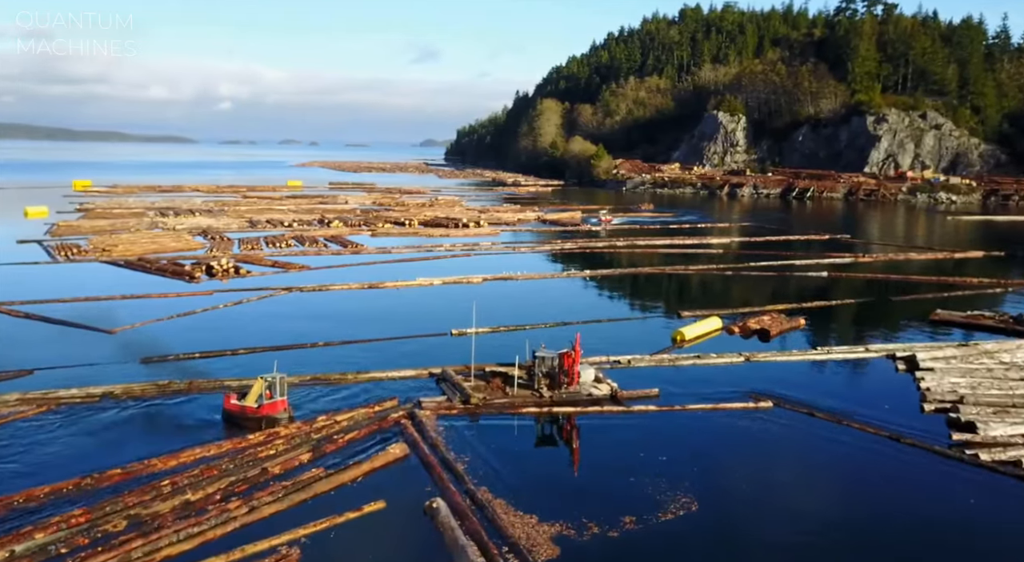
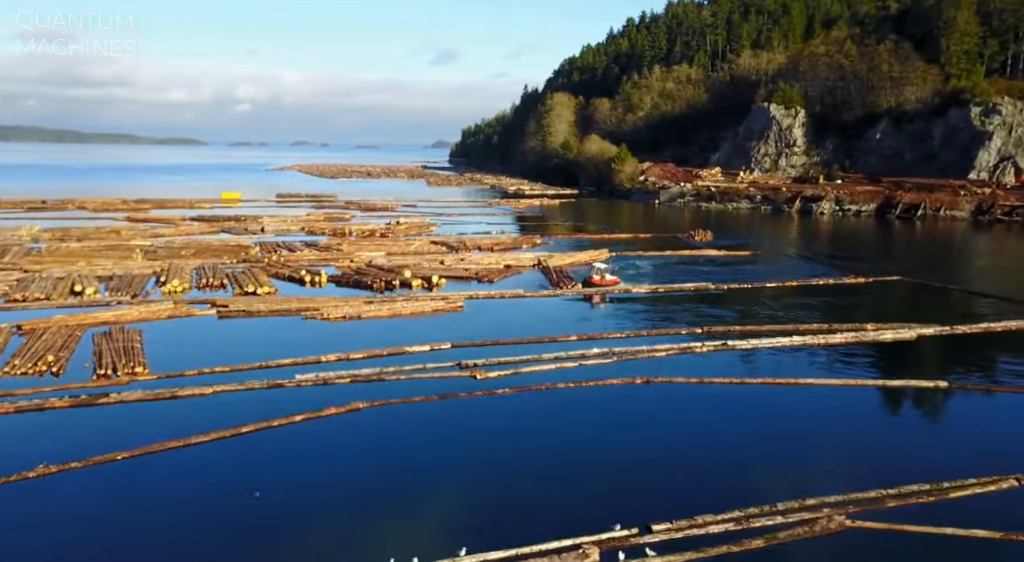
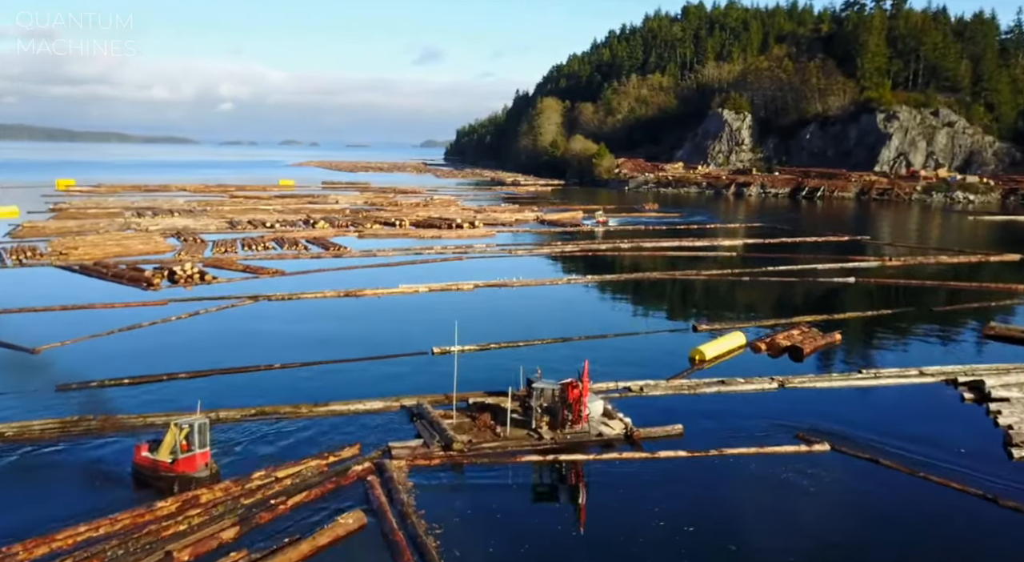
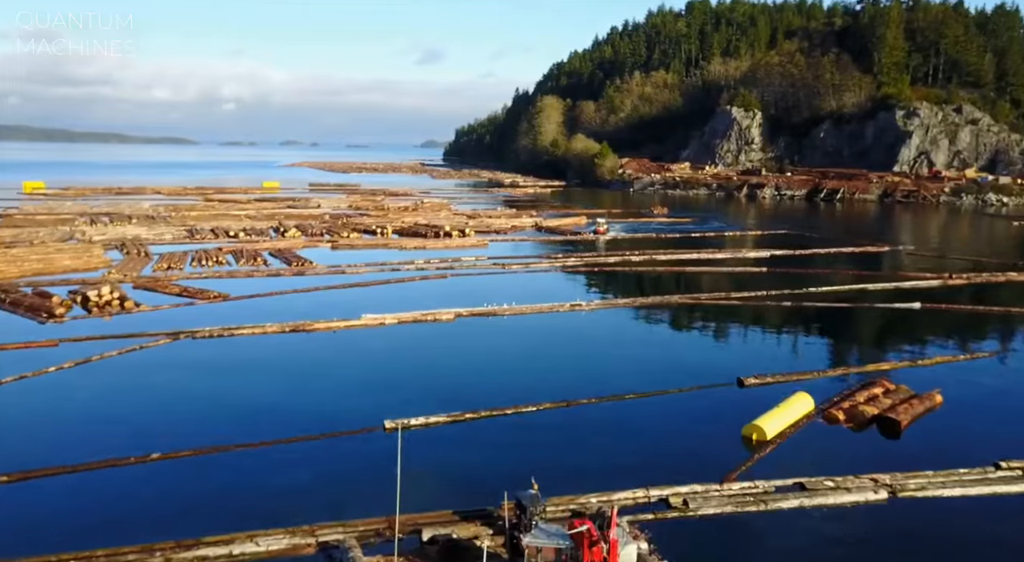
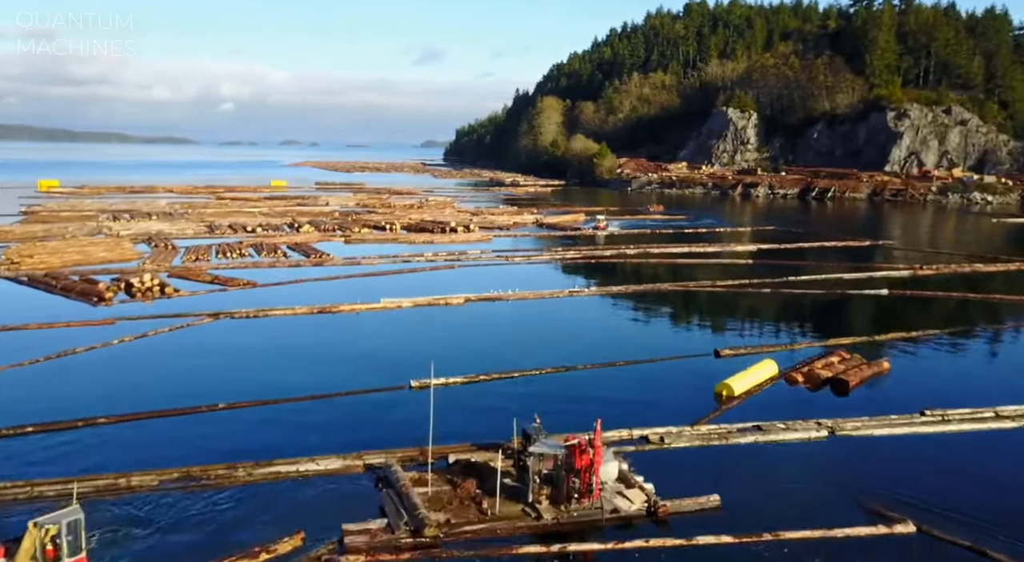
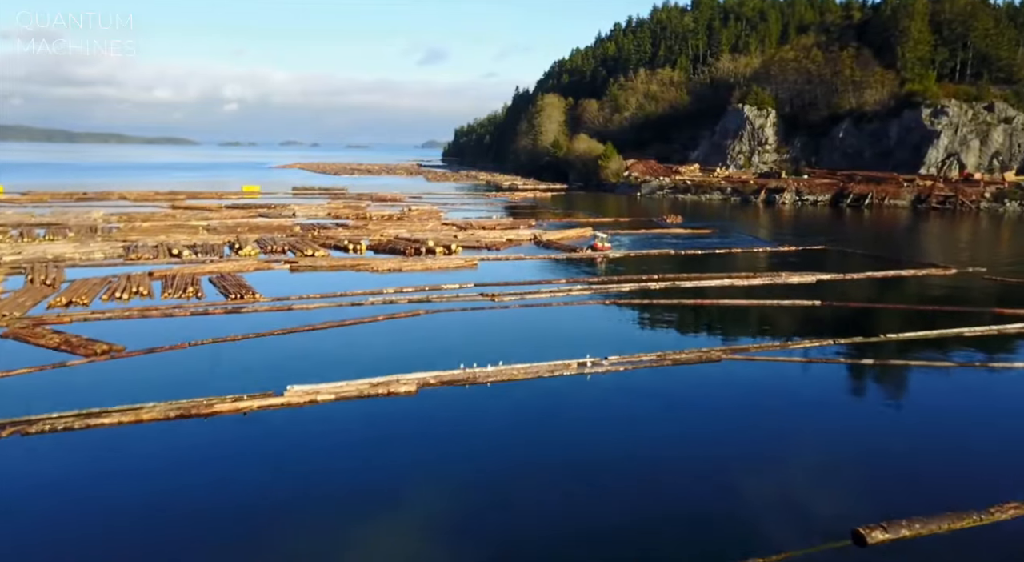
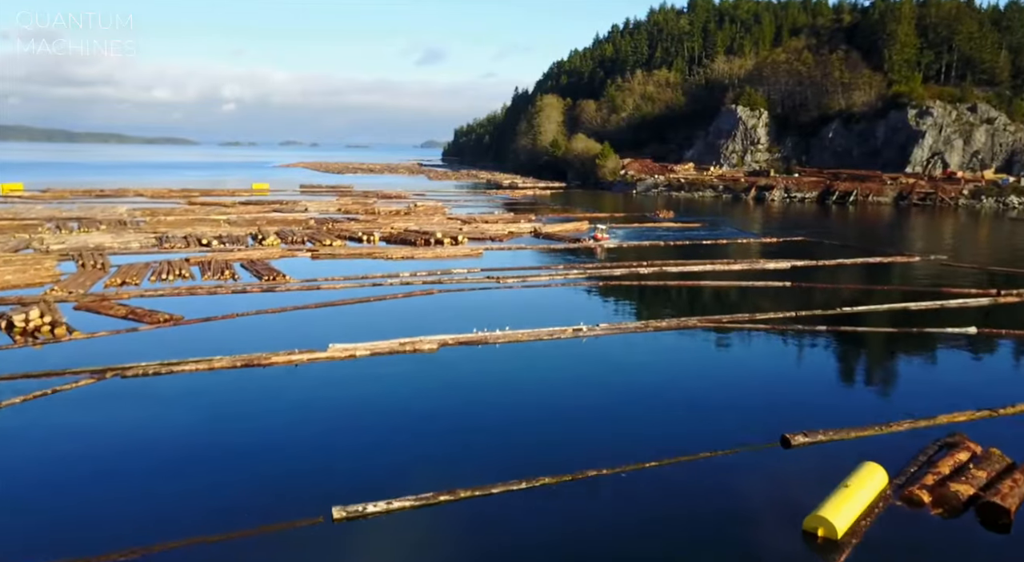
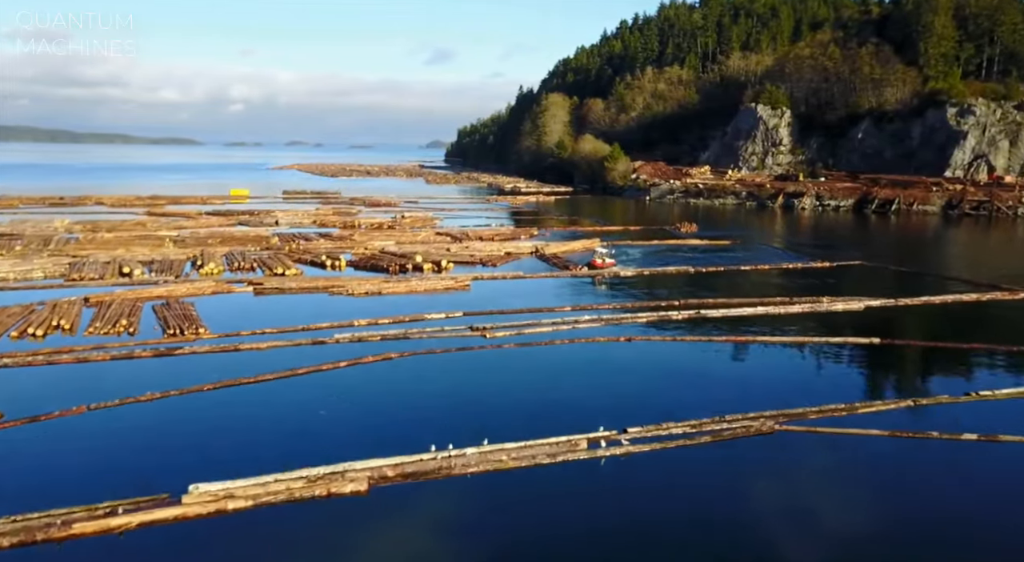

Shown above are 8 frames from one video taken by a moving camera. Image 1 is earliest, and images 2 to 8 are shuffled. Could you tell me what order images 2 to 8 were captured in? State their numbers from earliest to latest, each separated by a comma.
3, 5, 4, 7, 6, 8, 2
